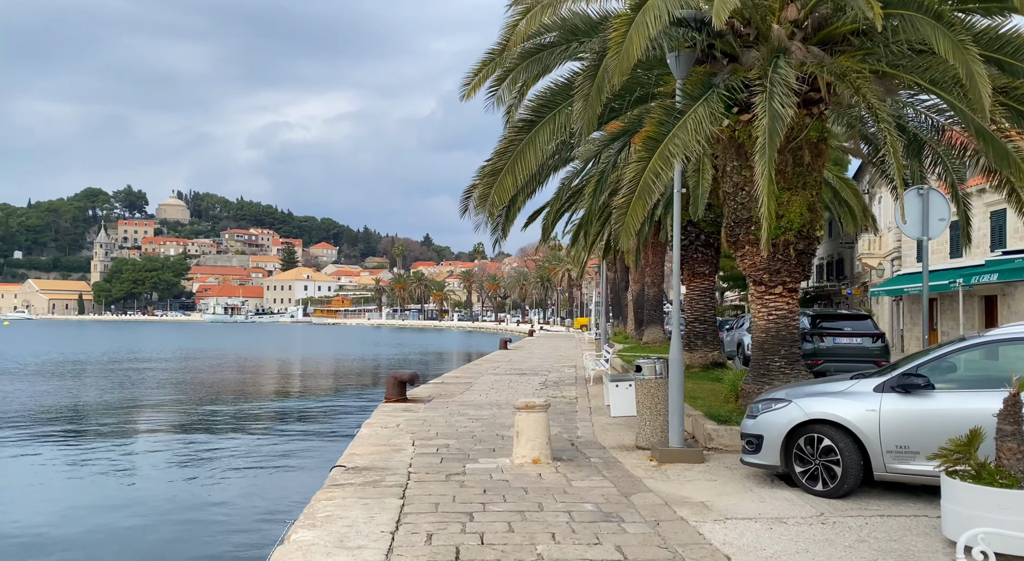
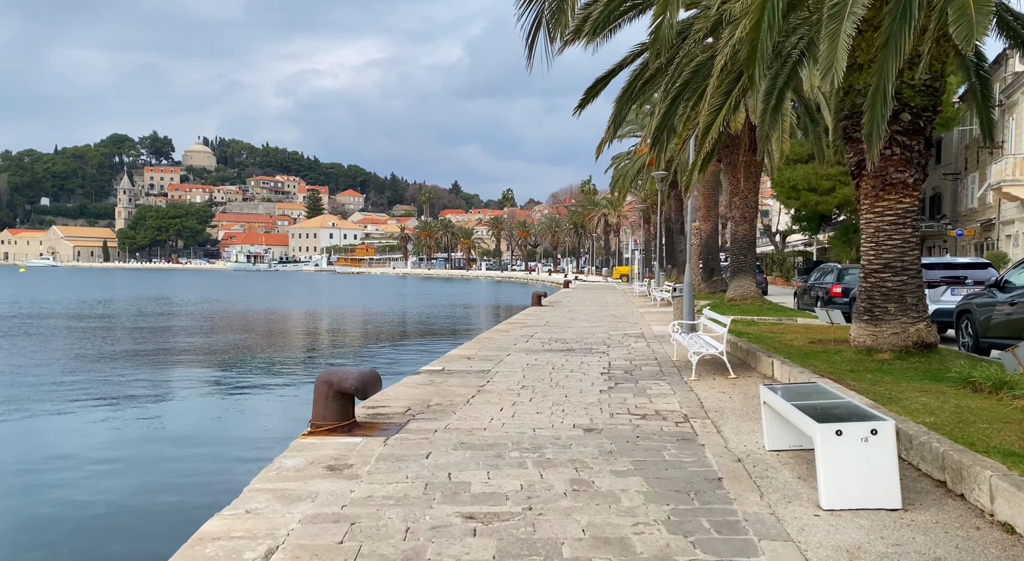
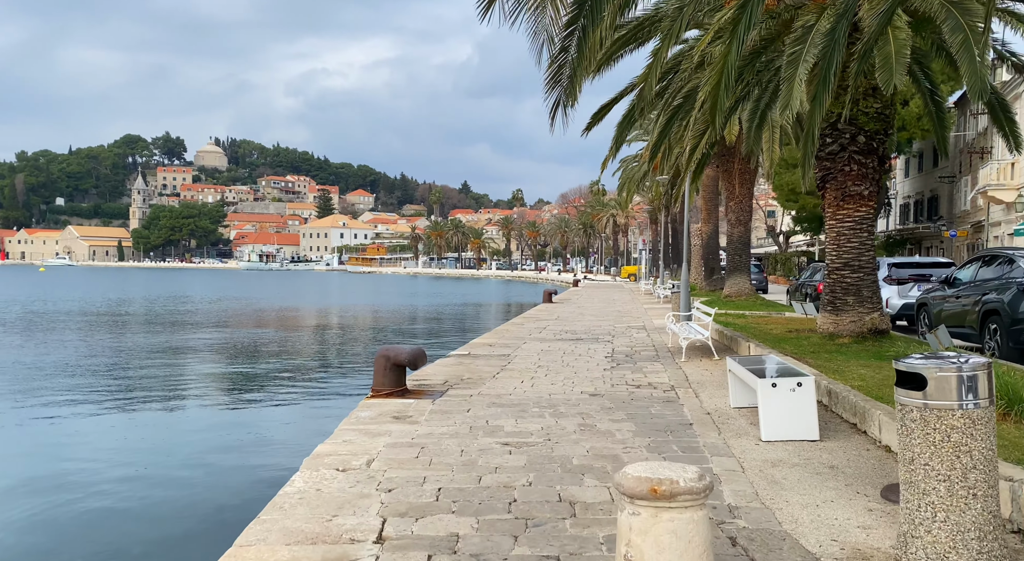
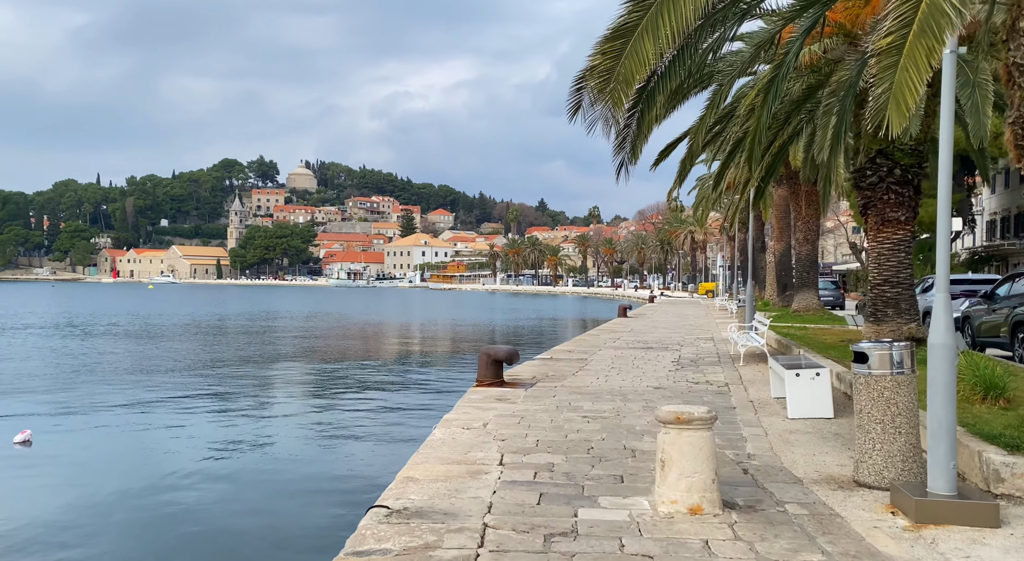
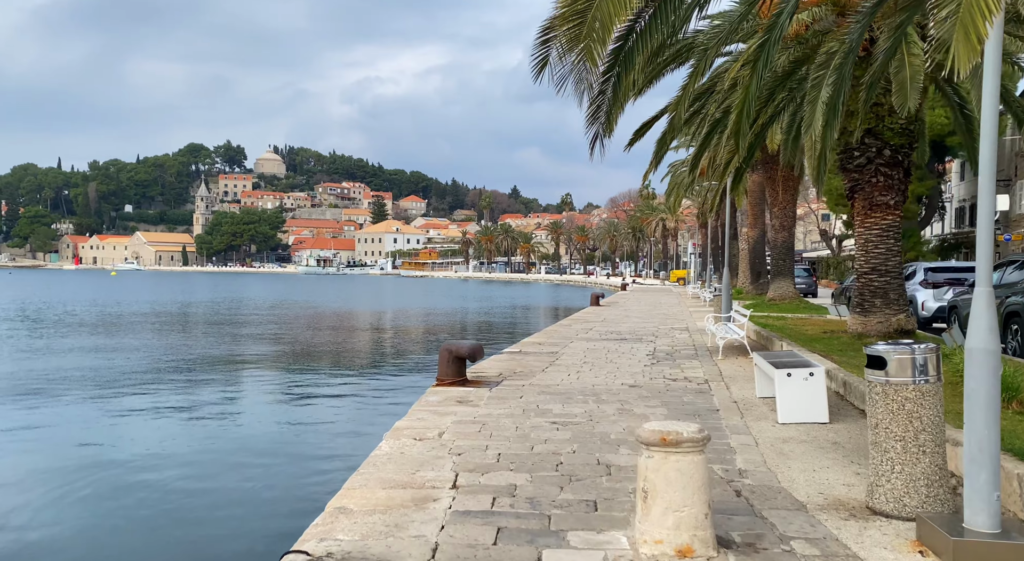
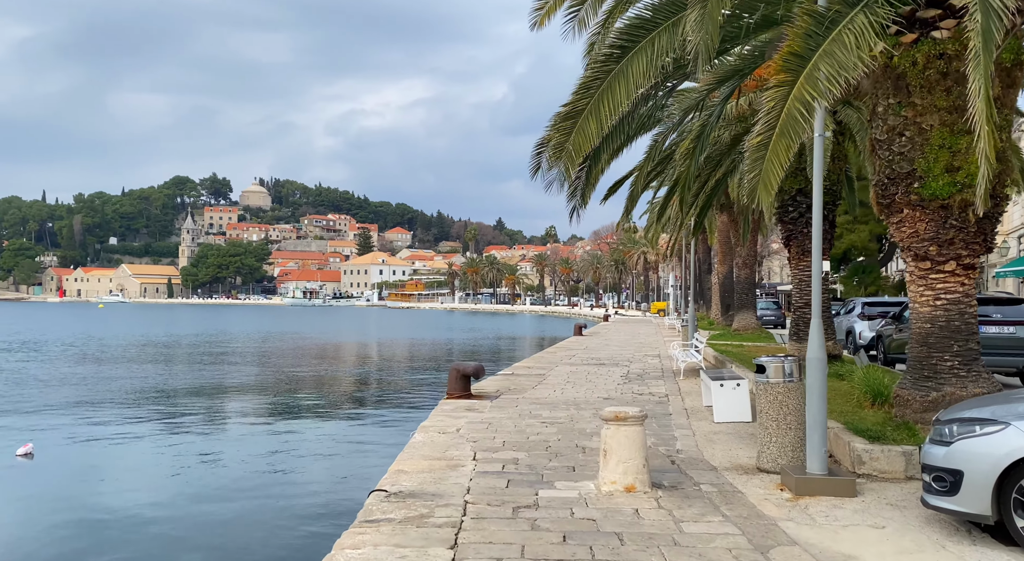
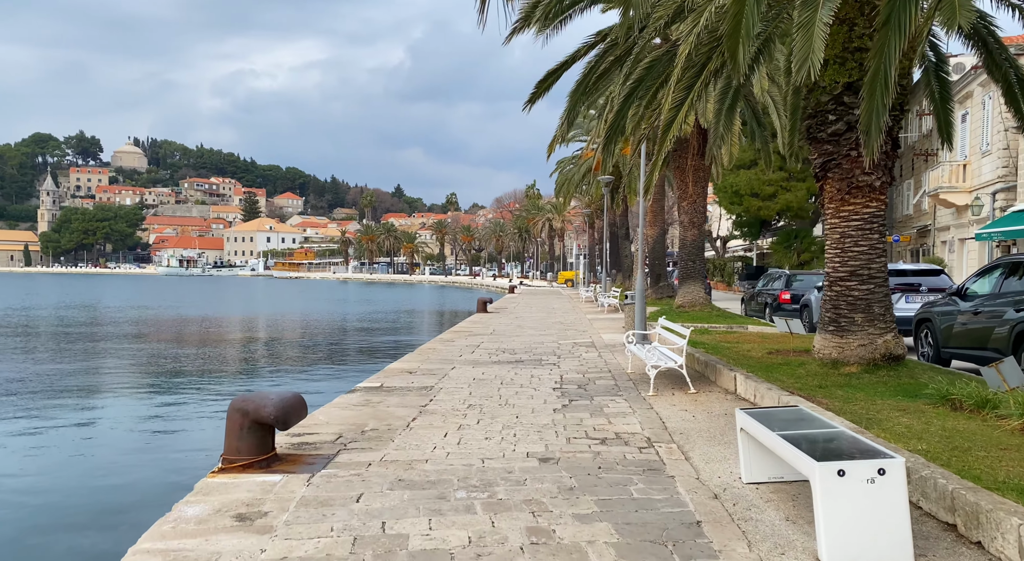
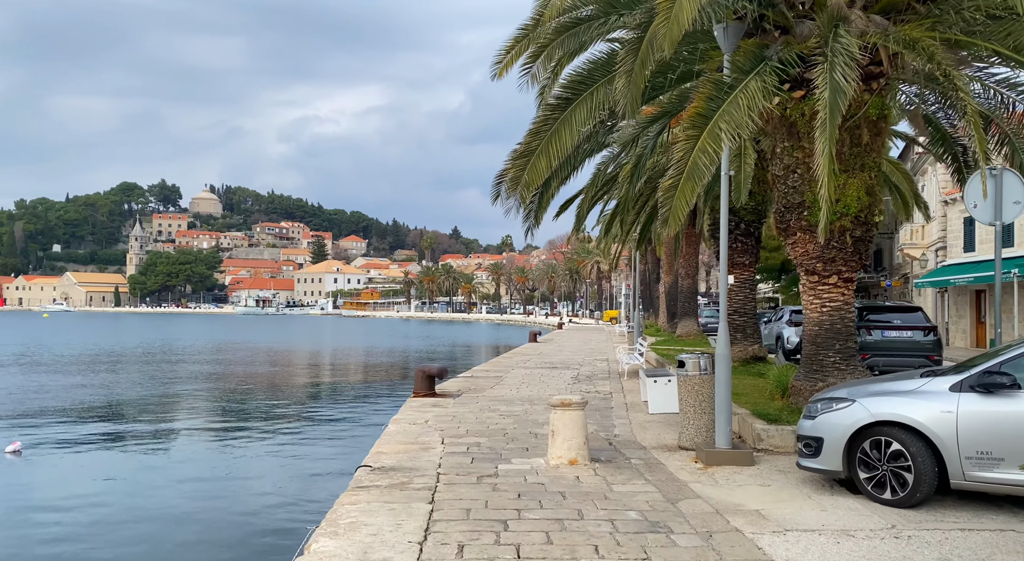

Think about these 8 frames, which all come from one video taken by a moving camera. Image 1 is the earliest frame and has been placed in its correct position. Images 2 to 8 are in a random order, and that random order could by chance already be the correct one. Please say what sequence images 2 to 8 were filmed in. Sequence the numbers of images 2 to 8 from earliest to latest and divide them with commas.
8, 6, 4, 5, 3, 2, 7
